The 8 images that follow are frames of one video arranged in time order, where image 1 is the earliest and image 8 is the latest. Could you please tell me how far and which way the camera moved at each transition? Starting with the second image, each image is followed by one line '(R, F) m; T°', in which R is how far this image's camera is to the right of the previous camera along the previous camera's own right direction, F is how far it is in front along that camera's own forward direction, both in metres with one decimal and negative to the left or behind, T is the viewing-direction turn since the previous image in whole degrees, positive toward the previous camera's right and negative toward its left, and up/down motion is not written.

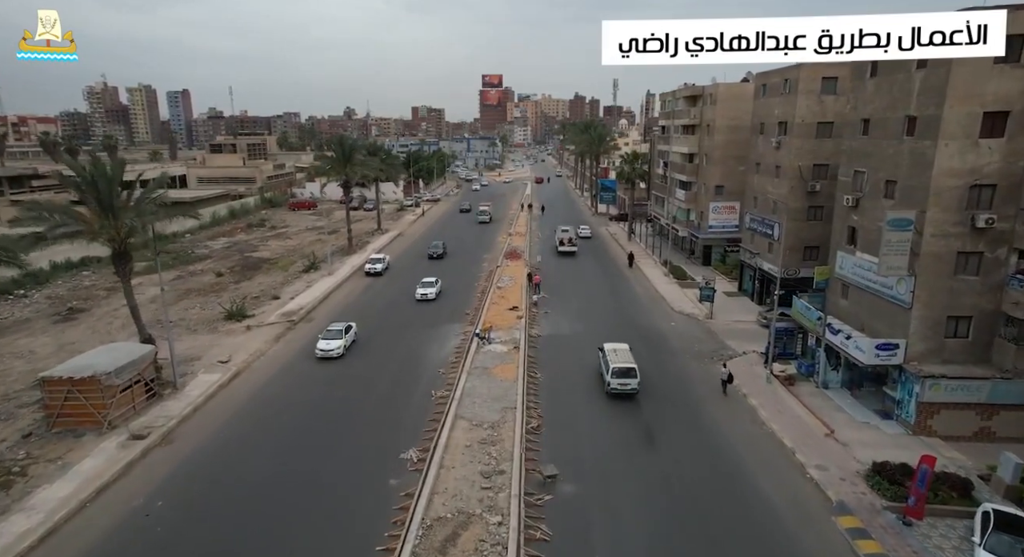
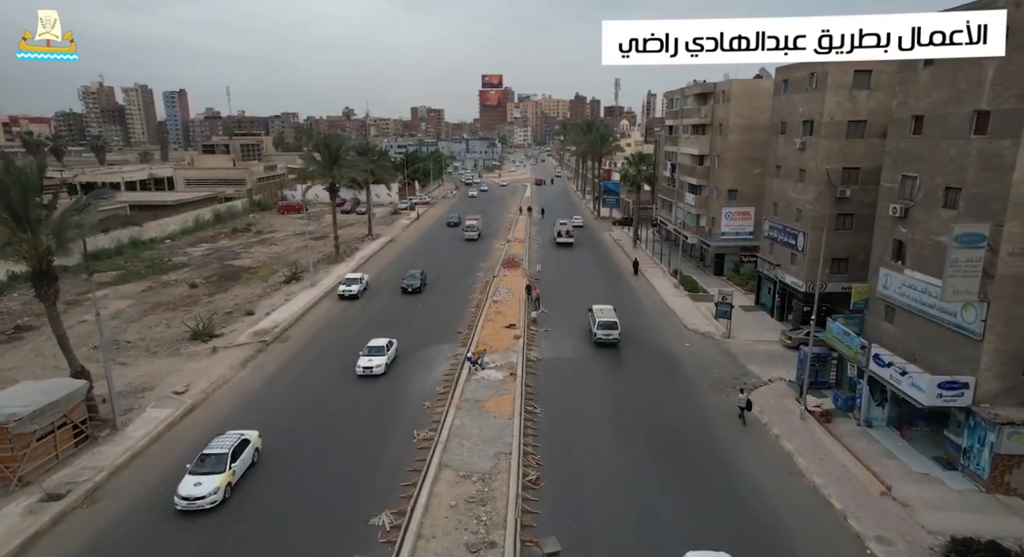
(+0.2, +3.5) m; 0°
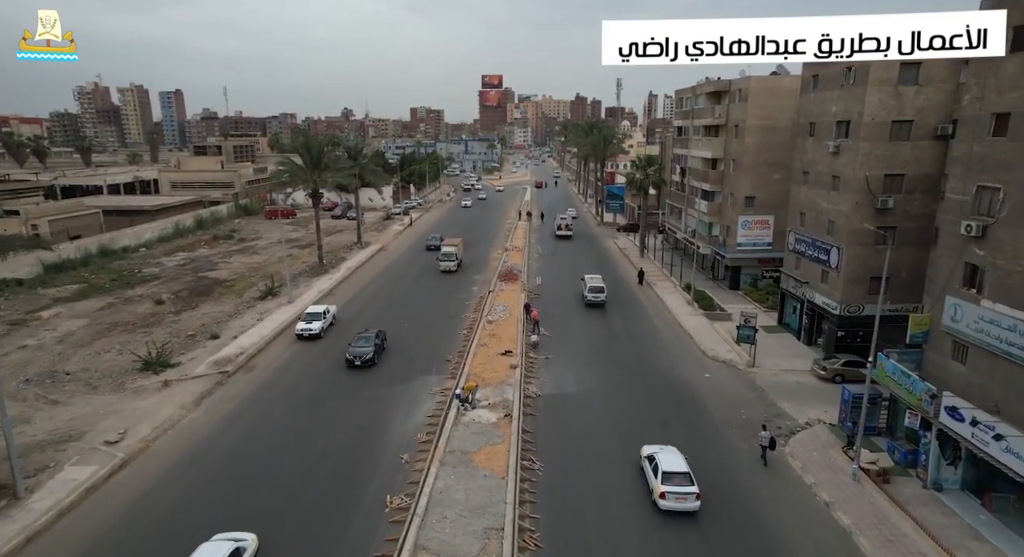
(+0.2, +3.9) m; 0°
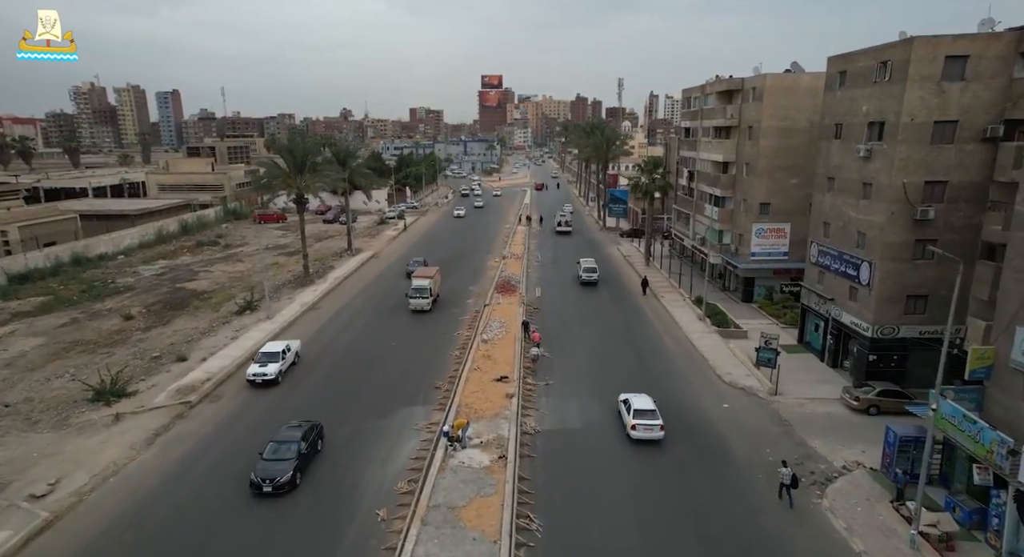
(+0.2, +3.0) m; 0°
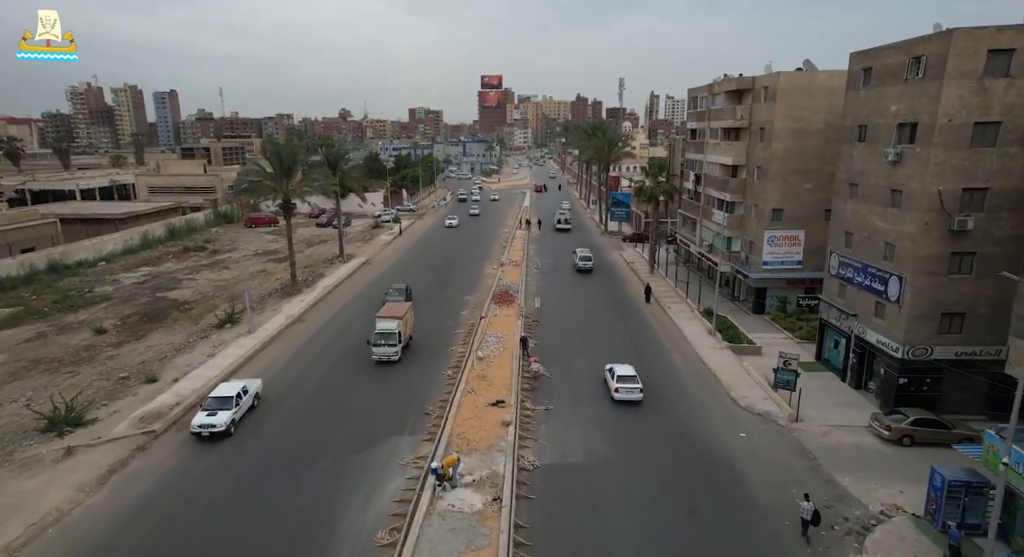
(+0.1, +2.3) m; 0°
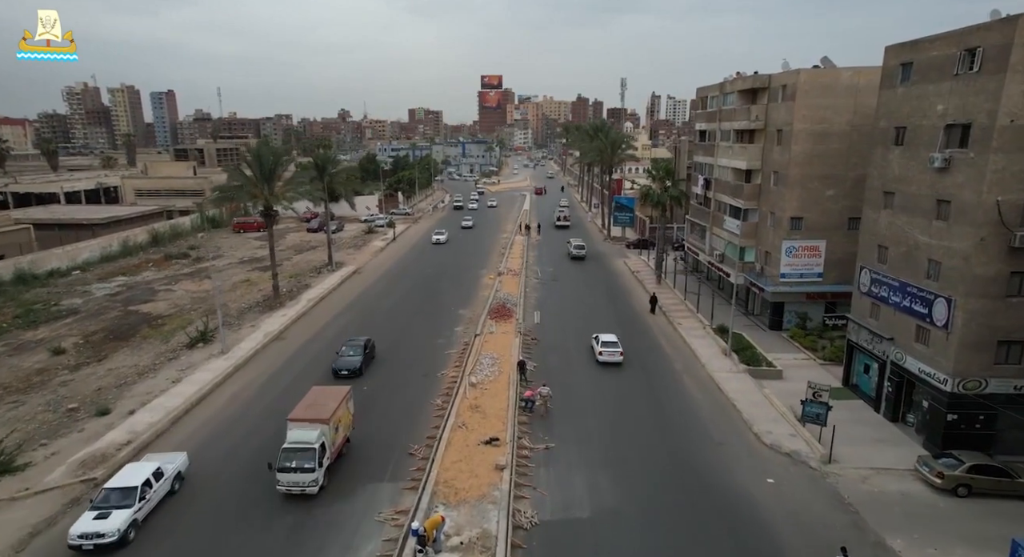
(+0.2, +3.0) m; 0°
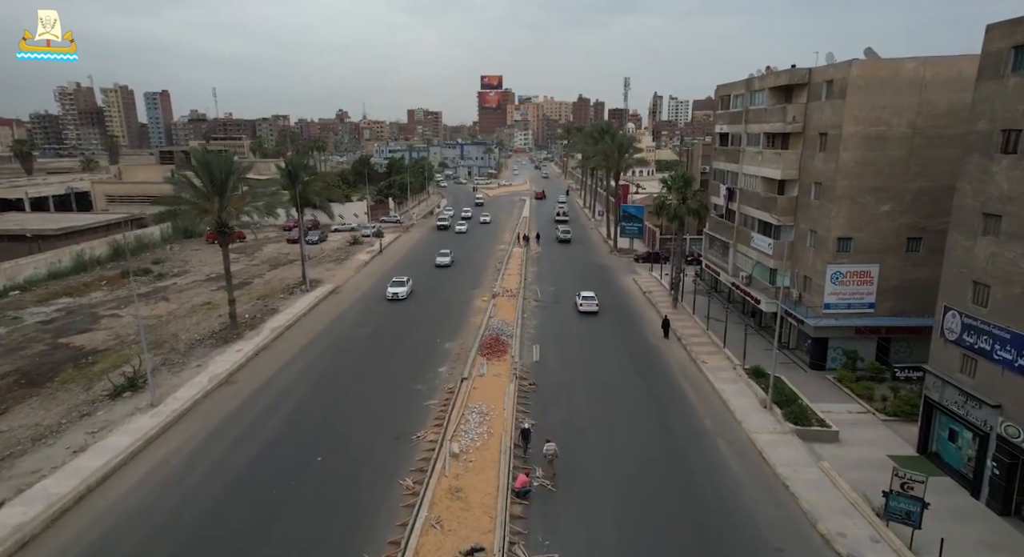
(+0.3, +5.9) m; 0°
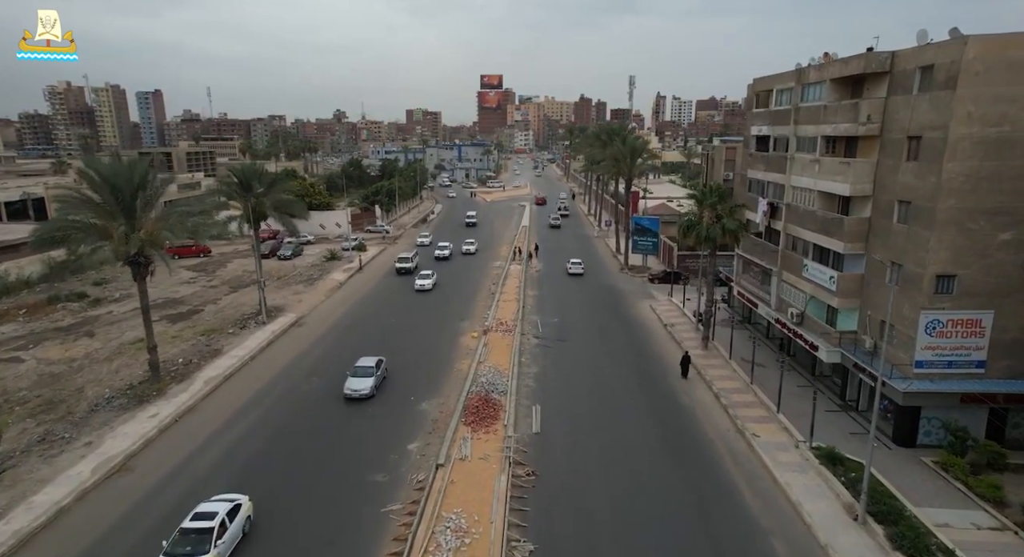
(+0.3, +7.7) m; 0°
